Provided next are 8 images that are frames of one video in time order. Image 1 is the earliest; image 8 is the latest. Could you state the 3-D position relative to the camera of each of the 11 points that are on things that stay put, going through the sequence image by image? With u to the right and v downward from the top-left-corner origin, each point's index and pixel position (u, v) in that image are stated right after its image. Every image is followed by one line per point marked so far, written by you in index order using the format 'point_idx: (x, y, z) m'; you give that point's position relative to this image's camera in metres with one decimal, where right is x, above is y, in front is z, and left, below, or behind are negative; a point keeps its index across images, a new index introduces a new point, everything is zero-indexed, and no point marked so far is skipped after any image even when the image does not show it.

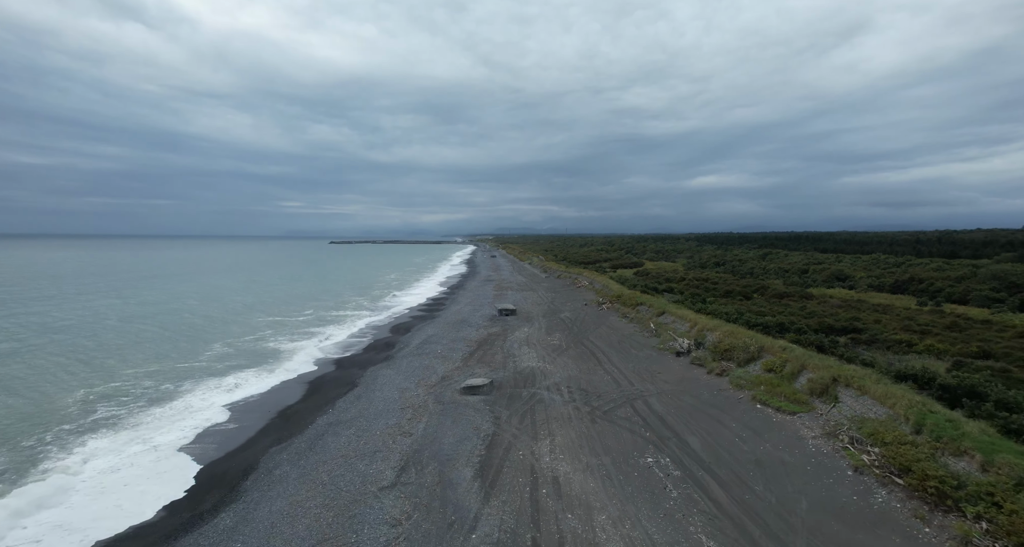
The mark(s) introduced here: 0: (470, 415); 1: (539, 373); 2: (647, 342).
0: (-1.1, -3.8, +12.7) m
1: (+0.9, -3.4, +16.4) m
2: (+5.4, -2.8, +19.3) m
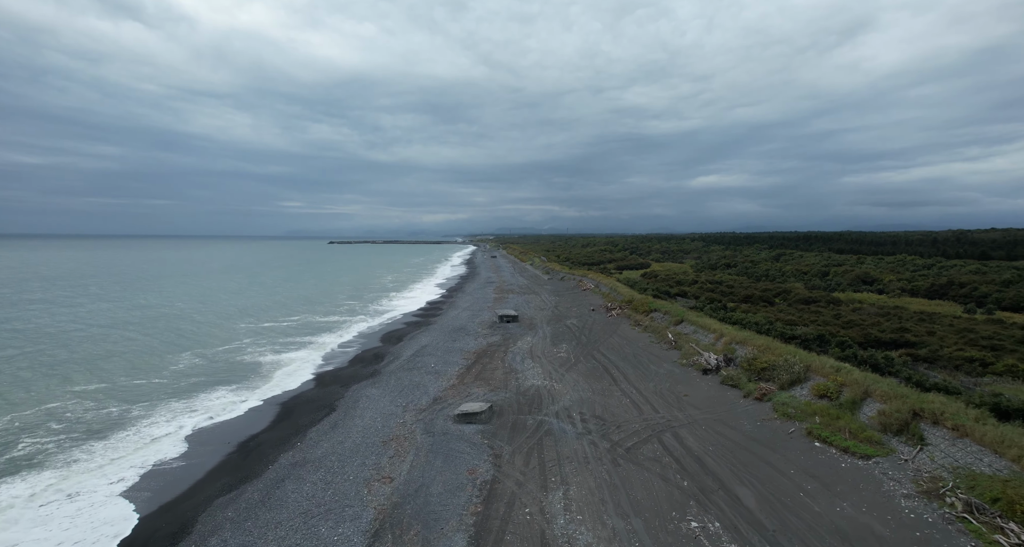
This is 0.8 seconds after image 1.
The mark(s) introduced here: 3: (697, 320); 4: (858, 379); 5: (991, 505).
0: (-1.1, -3.9, +10.6) m
1: (+1.0, -3.6, +14.2) m
2: (+5.5, -3.0, +17.2) m
3: (+7.5, -1.9, +19.4) m
4: (+7.9, -2.4, +11.0) m
5: (+6.4, -3.1, +6.5) m
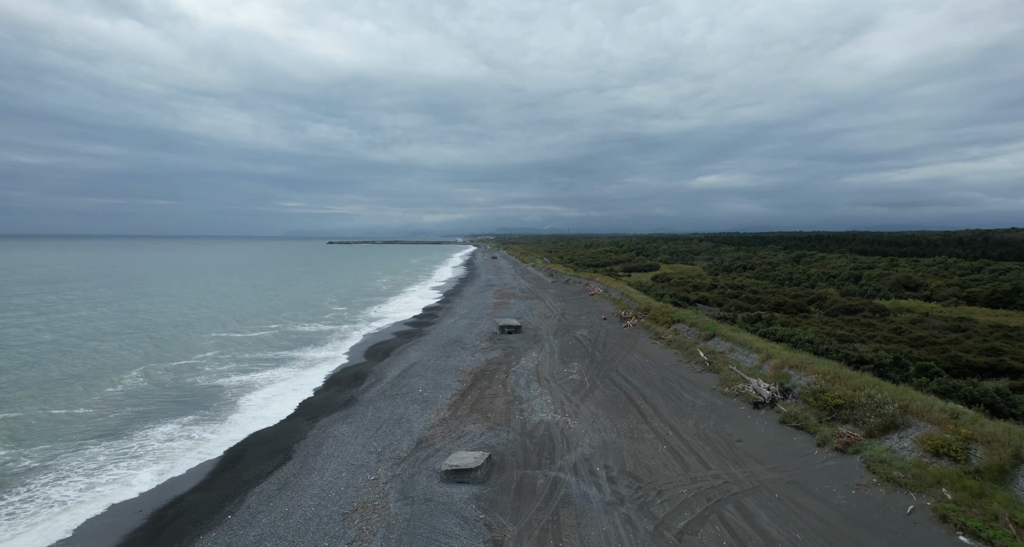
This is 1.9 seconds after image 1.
0: (-1.0, -4.2, +7.7) m
1: (+1.1, -3.8, +11.3) m
2: (+5.6, -3.2, +14.3) m
3: (+7.6, -2.1, +16.5) m
4: (+8.0, -2.7, +8.1) m
5: (+6.5, -3.4, +3.5) m
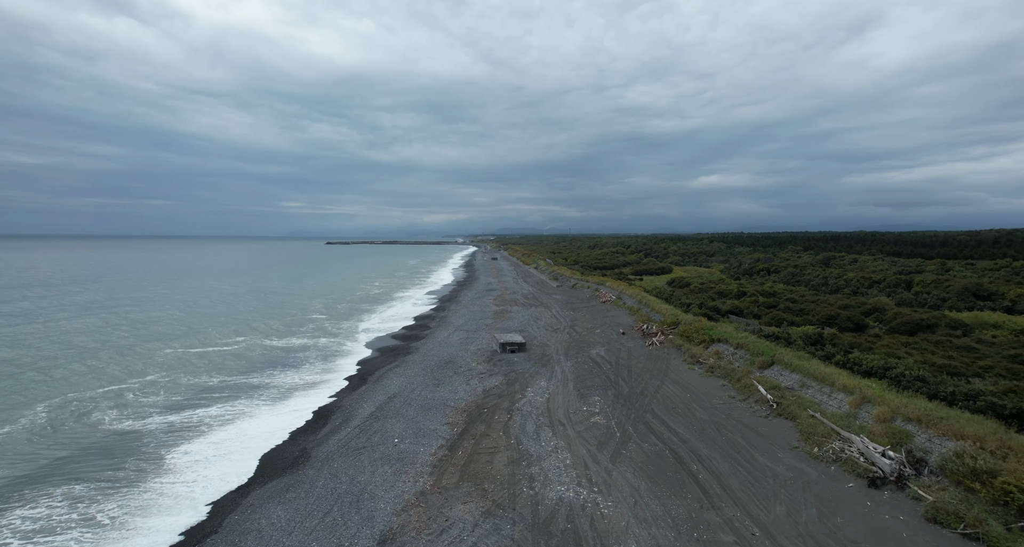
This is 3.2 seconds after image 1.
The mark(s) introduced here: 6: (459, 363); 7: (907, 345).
0: (-0.9, -4.5, +4.0) m
1: (+1.2, -4.1, +7.6) m
2: (+5.7, -3.5, +10.6) m
3: (+7.7, -2.4, +12.8) m
4: (+8.1, -3.0, +4.4) m
5: (+6.6, -3.7, -0.2) m
6: (-2.1, -3.6, +19.0) m
7: (+12.0, -2.2, +14.5) m
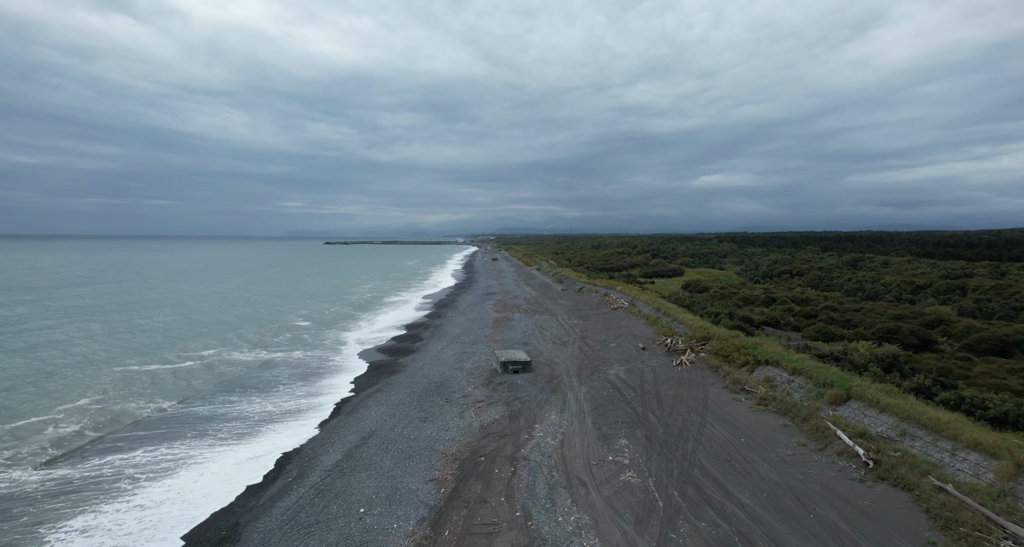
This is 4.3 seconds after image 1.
0: (-0.8, -4.7, +1.0) m
1: (+1.3, -4.4, +4.6) m
2: (+5.8, -3.7, +7.6) m
3: (+7.8, -2.7, +9.8) m
4: (+8.2, -3.2, +1.4) m
5: (+6.7, -3.9, -3.2) m
6: (-2.0, -3.8, +16.0) m
7: (+12.1, -2.4, +11.5) m
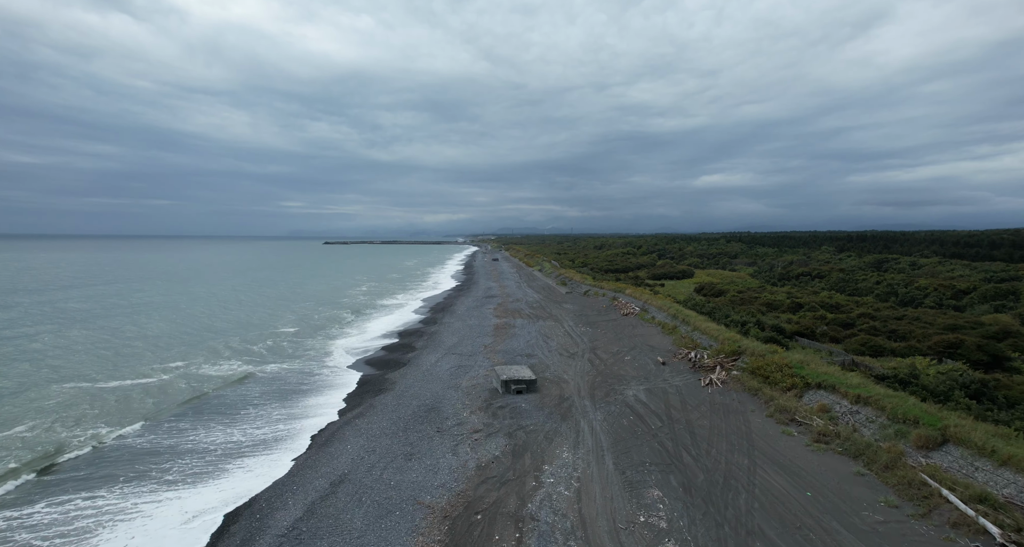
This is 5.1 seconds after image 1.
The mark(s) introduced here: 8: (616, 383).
0: (-0.7, -4.9, -1.3) m
1: (+1.3, -4.6, +2.3) m
2: (+5.9, -3.9, +5.3) m
3: (+7.9, -2.8, +7.5) m
4: (+8.3, -3.4, -0.9) m
5: (+6.8, -4.1, -5.4) m
6: (-1.9, -4.0, +13.7) m
7: (+12.2, -2.6, +9.3) m
8: (+3.4, -3.6, +15.8) m
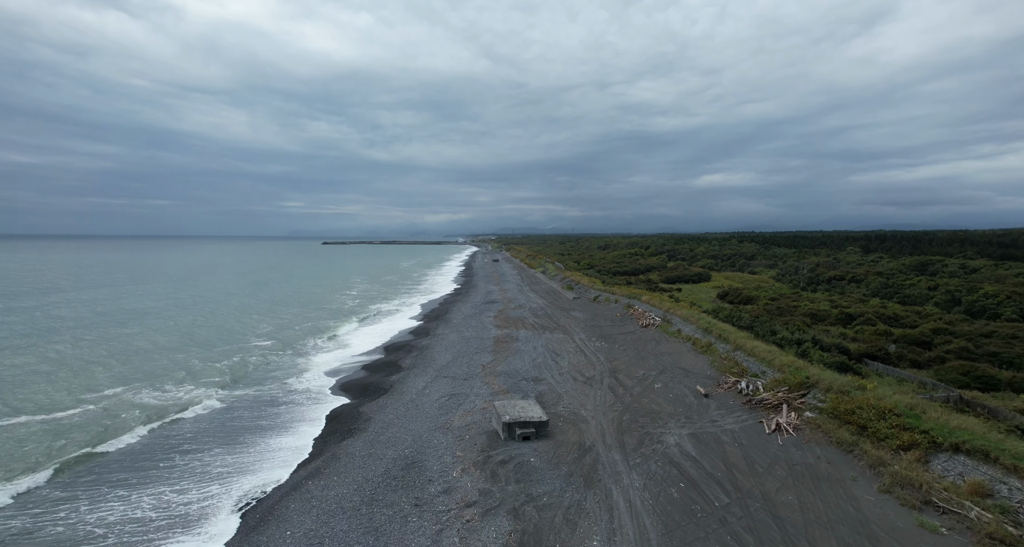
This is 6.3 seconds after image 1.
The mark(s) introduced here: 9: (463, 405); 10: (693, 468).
0: (-0.6, -5.2, -4.7) m
1: (+1.5, -4.8, -1.1) m
2: (+6.0, -4.2, +1.9) m
3: (+8.0, -3.1, +4.1) m
4: (+8.4, -3.6, -4.4) m
5: (+6.9, -4.3, -8.9) m
6: (-1.8, -4.2, +10.3) m
7: (+12.3, -2.9, +5.8) m
8: (+3.5, -3.8, +12.3) m
9: (-1.6, -3.9, +14.4) m
10: (+3.8, -4.0, +9.9) m
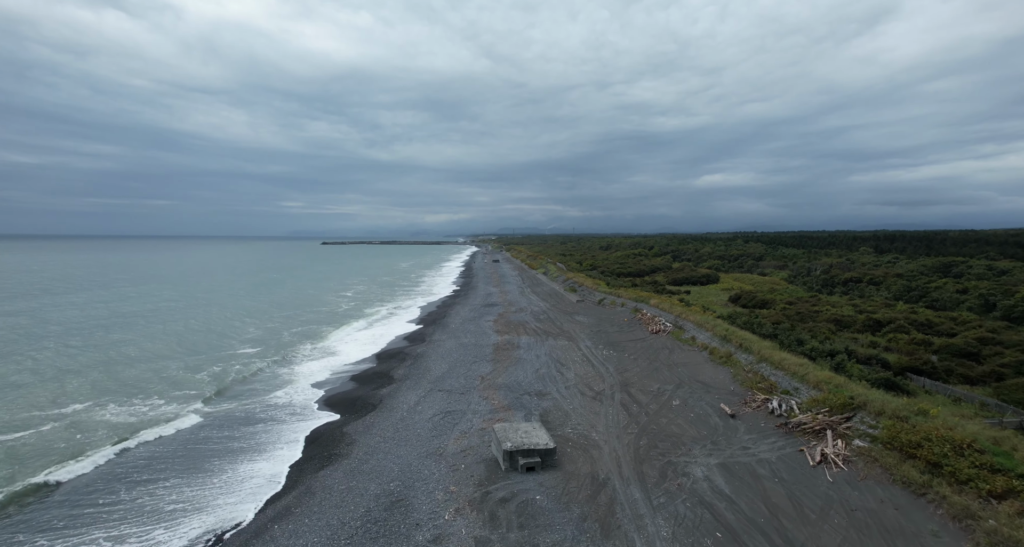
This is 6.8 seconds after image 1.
0: (-0.6, -5.3, -6.3) m
1: (+1.5, -4.9, -2.7) m
2: (+6.0, -4.3, +0.3) m
3: (+8.0, -3.2, +2.5) m
4: (+8.4, -3.7, -5.9) m
5: (+6.9, -4.4, -10.5) m
6: (-1.8, -4.4, +8.7) m
7: (+12.4, -3.0, +4.2) m
8: (+3.6, -3.9, +10.8) m
9: (-1.5, -4.0, +12.9) m
10: (+3.8, -4.1, +8.4) m
